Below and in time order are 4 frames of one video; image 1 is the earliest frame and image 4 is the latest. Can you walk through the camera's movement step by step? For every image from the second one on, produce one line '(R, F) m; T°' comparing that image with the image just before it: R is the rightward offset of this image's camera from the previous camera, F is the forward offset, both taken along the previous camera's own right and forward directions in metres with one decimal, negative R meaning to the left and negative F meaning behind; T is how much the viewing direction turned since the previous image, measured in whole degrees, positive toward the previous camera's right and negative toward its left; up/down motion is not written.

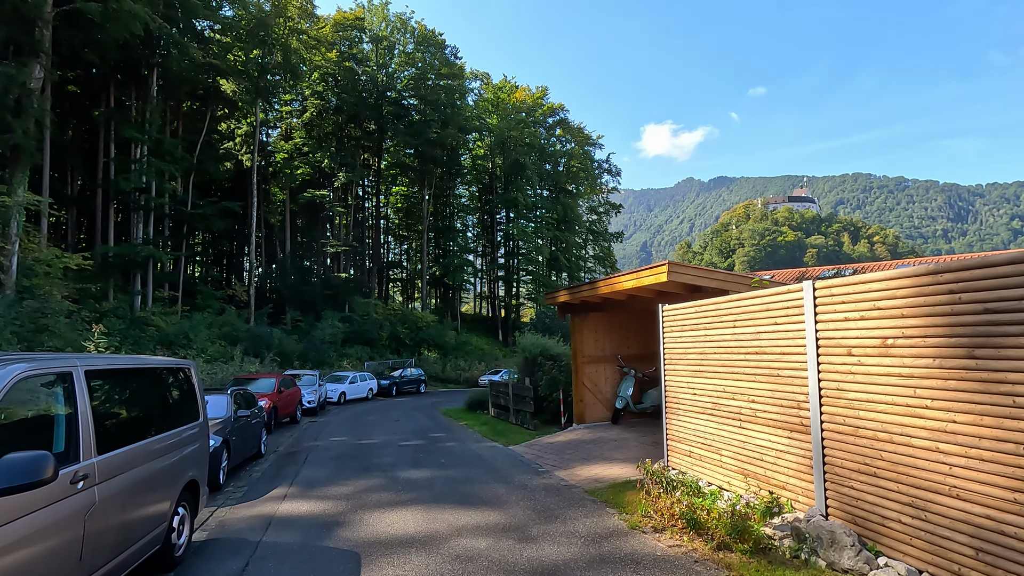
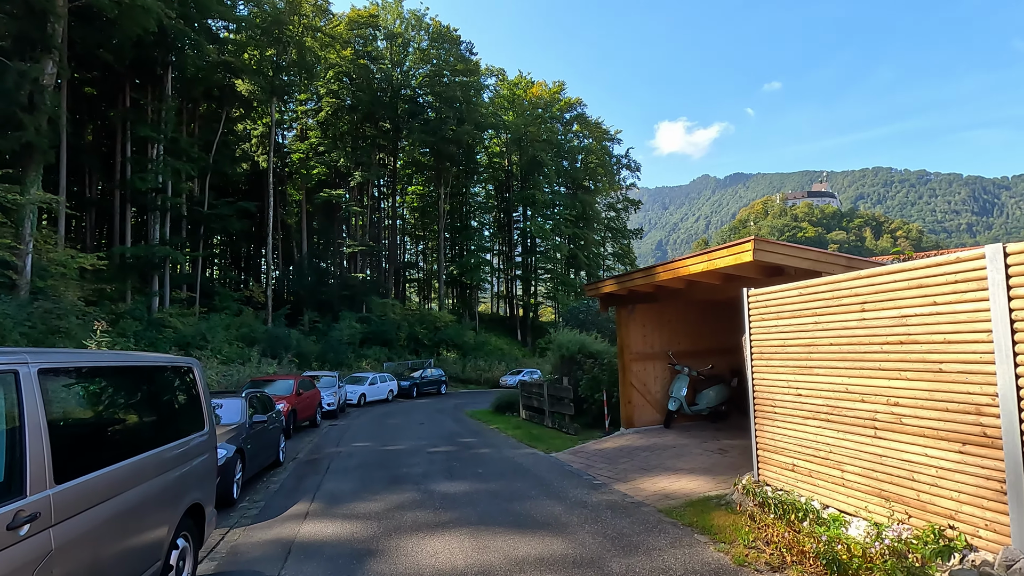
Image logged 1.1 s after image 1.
(-0.4, +0.9) m; -2°
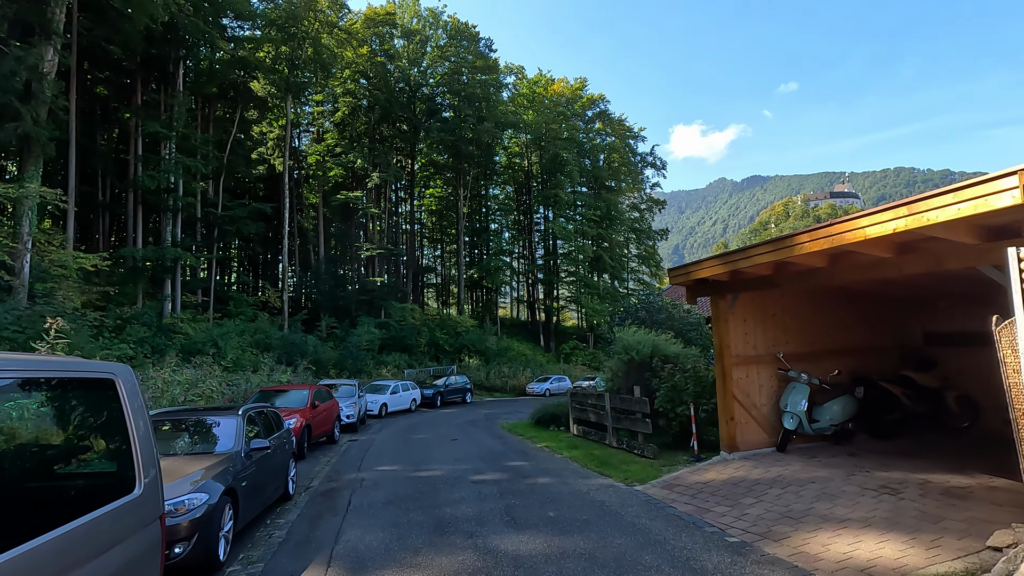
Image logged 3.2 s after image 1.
(-0.7, +1.8) m; -2°
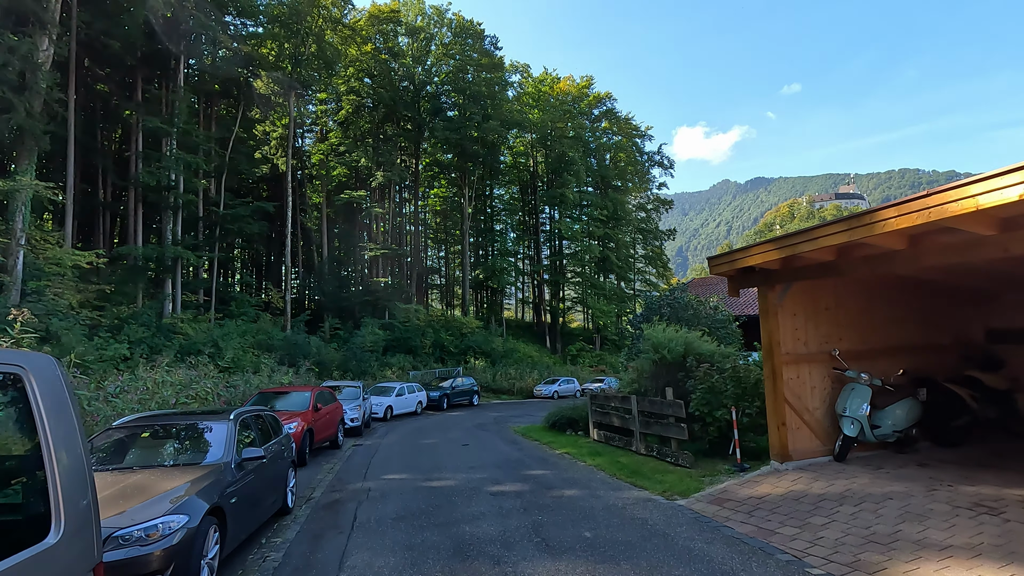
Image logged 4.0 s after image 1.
(-0.2, +0.7) m; 0°
